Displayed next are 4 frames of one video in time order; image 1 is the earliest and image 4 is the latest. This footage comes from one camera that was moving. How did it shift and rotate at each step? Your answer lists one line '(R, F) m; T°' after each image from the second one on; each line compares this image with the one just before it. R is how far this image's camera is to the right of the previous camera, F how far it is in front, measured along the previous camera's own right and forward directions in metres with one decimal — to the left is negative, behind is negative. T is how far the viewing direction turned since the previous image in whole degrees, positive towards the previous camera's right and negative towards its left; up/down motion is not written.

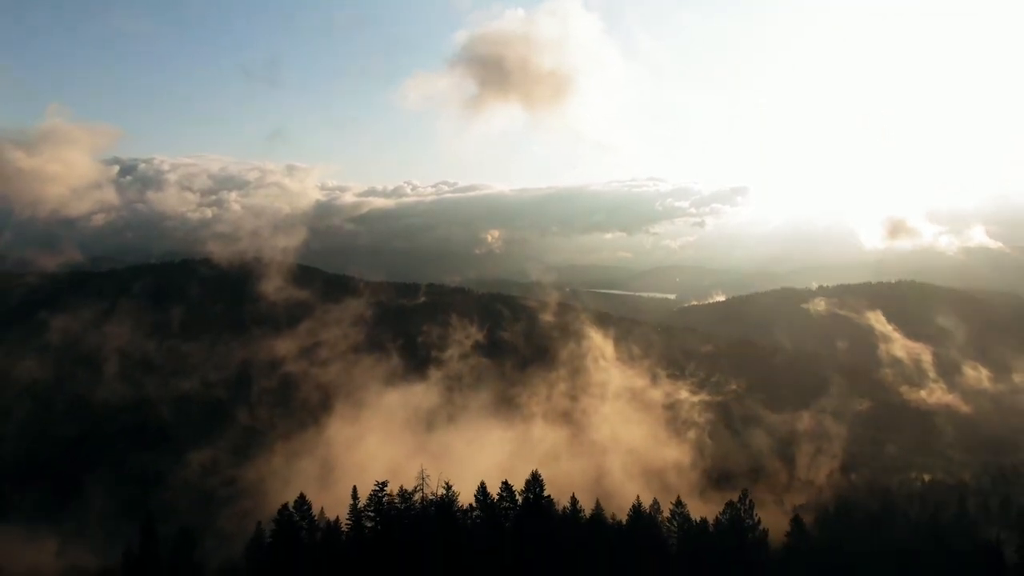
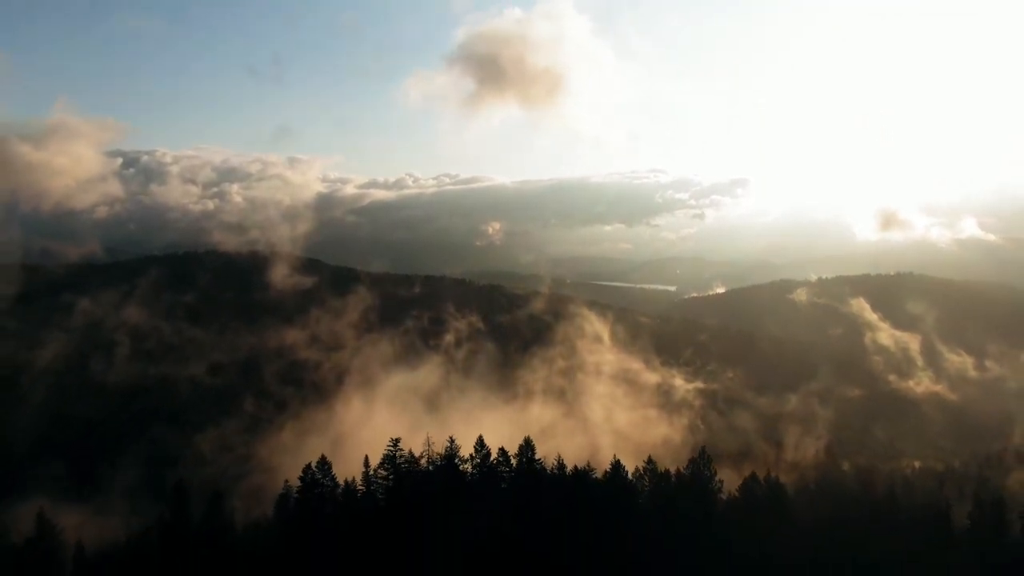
(+0.3, -4.9) m; 0°
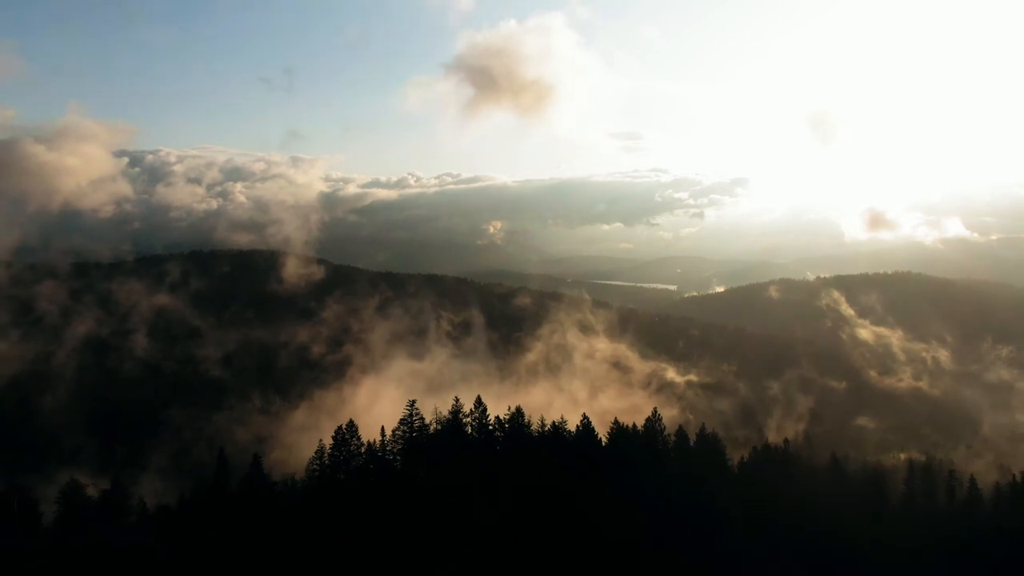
(+0.5, -8.4) m; 0°
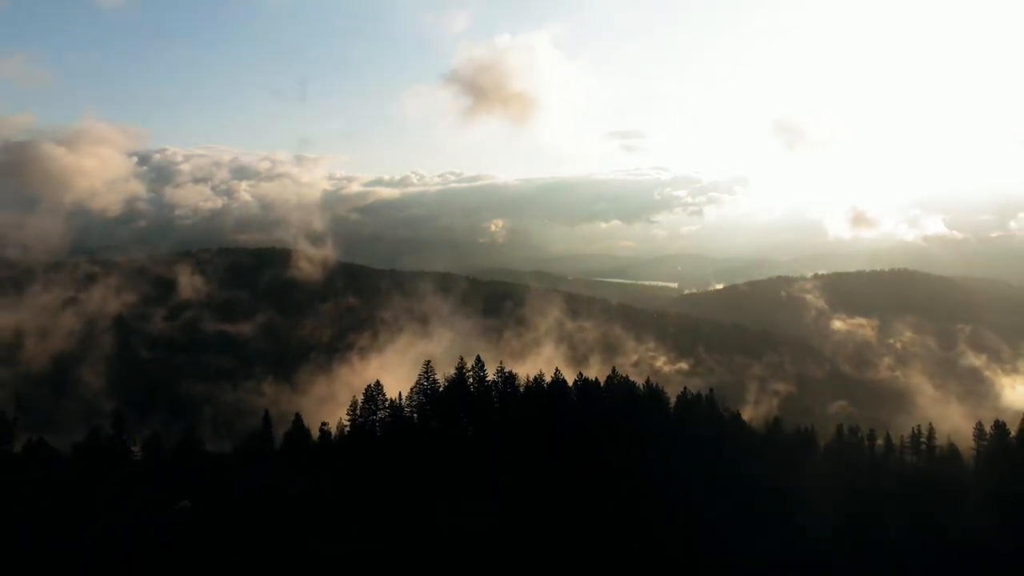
(+0.8, -12.7) m; 0°
